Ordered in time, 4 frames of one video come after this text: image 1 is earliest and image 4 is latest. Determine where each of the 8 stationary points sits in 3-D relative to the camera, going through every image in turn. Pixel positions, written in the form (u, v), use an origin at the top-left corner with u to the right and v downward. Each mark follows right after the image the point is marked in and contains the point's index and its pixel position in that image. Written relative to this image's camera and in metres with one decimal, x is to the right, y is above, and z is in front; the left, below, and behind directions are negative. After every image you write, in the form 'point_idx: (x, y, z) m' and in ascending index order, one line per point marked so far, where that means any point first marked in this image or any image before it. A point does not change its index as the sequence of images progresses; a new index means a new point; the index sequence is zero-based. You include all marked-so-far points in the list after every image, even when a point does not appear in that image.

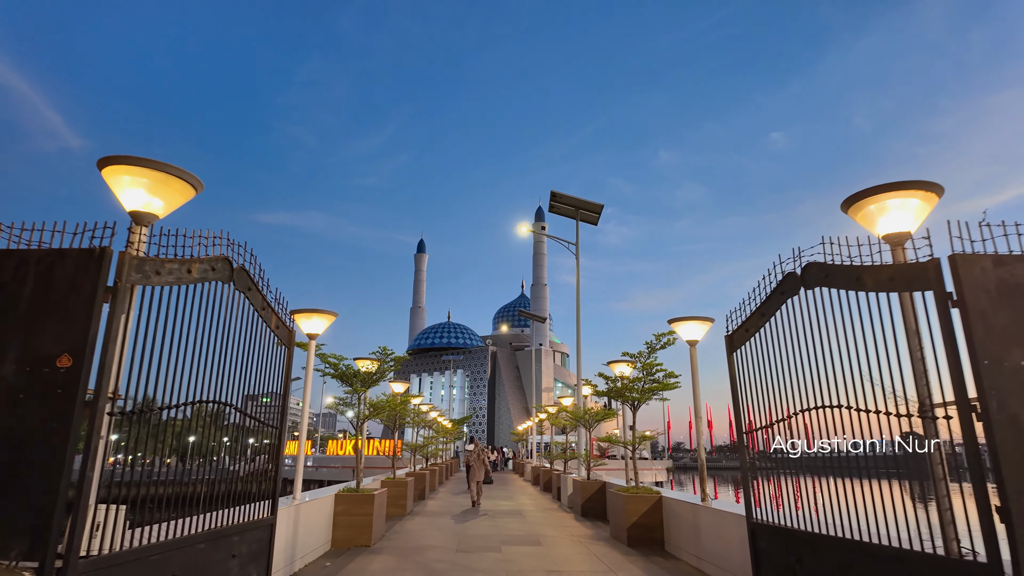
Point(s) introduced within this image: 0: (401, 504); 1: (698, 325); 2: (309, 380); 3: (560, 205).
0: (-2.5, -4.9, +12.6) m
1: (+2.7, -0.5, +8.1) m
2: (-2.9, -1.3, +7.9) m
3: (+1.5, +2.5, +17.0) m
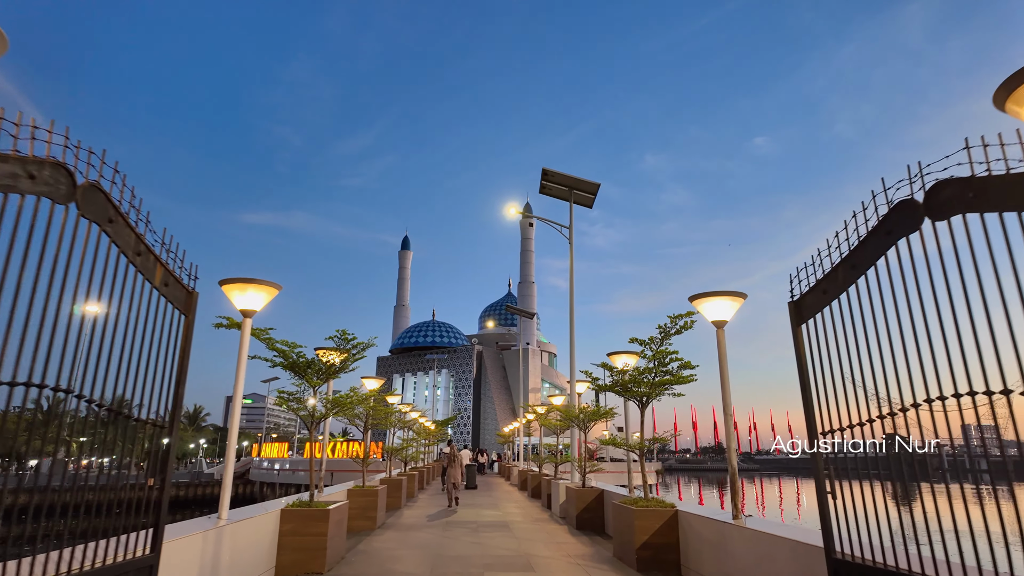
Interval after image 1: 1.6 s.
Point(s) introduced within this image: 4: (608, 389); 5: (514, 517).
0: (-2.8, -4.5, +11.0) m
1: (+2.6, -0.2, +6.6) m
2: (-3.1, -0.9, +6.3) m
3: (+1.1, +2.9, +15.5) m
4: (+1.5, -1.6, +8.5) m
5: (+0.1, -5.5, +13.2) m
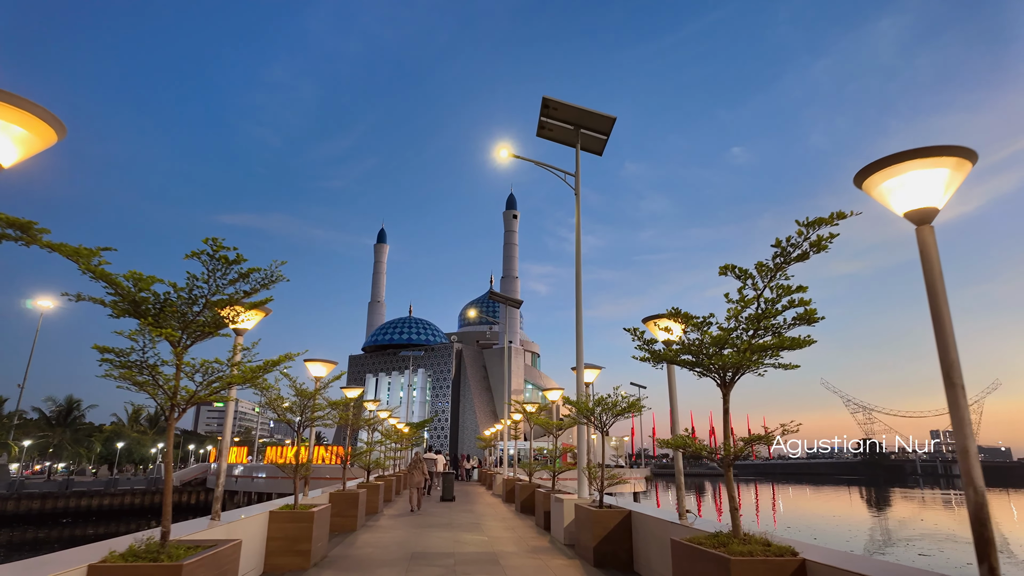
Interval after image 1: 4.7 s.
0: (-2.9, -3.6, +7.7) m
1: (+2.7, +0.7, +3.5) m
2: (-3.0, 0.0, +3.0) m
3: (+0.9, +3.7, +12.4) m
4: (+1.5, -0.7, +5.3) m
5: (-0.1, -4.6, +10.0) m
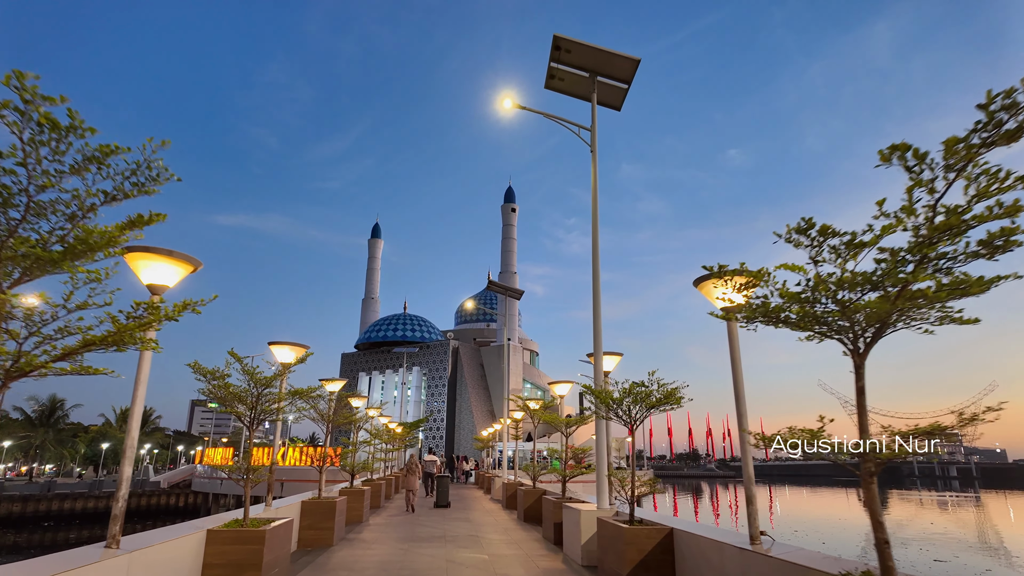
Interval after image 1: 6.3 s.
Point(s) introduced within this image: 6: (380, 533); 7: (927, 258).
0: (-2.8, -3.1, +5.9) m
1: (+2.8, +1.2, +1.8) m
2: (-2.8, +0.6, +1.2) m
3: (+1.0, +4.2, +10.6) m
4: (+1.6, -0.2, +3.6) m
5: (0.0, -4.1, +8.2) m
6: (-2.8, -5.1, +11.6) m
7: (+2.3, +0.2, +3.1) m
